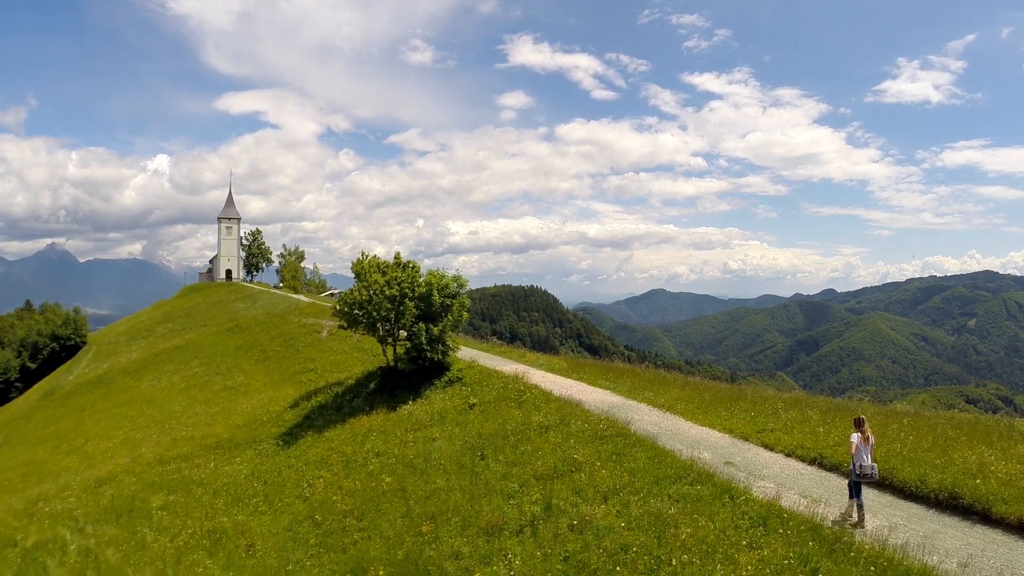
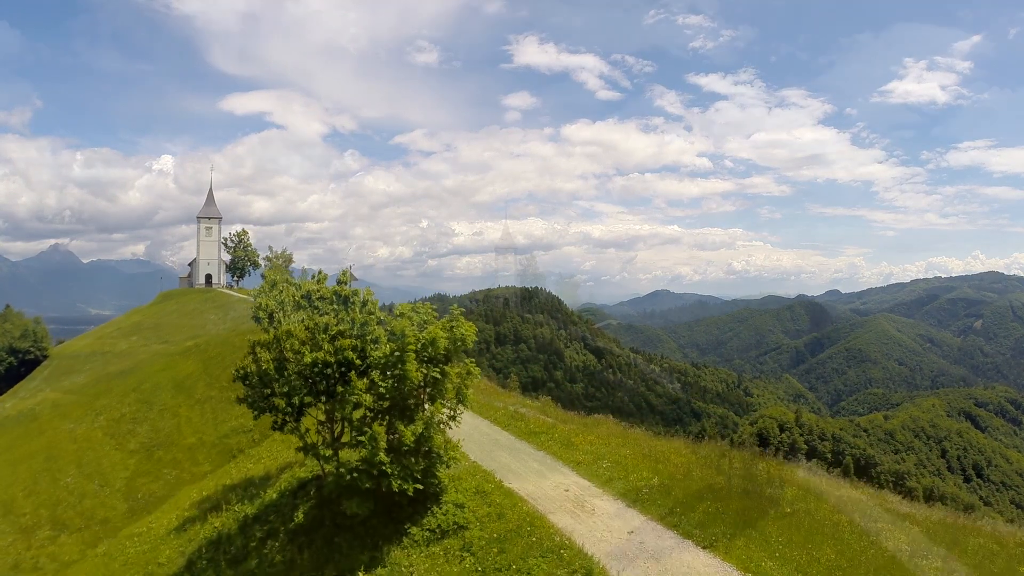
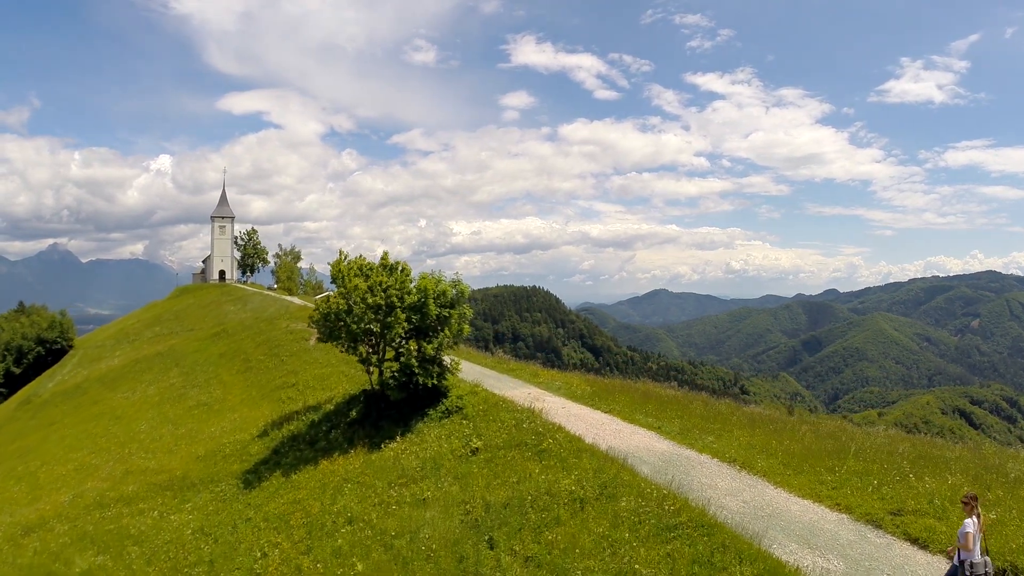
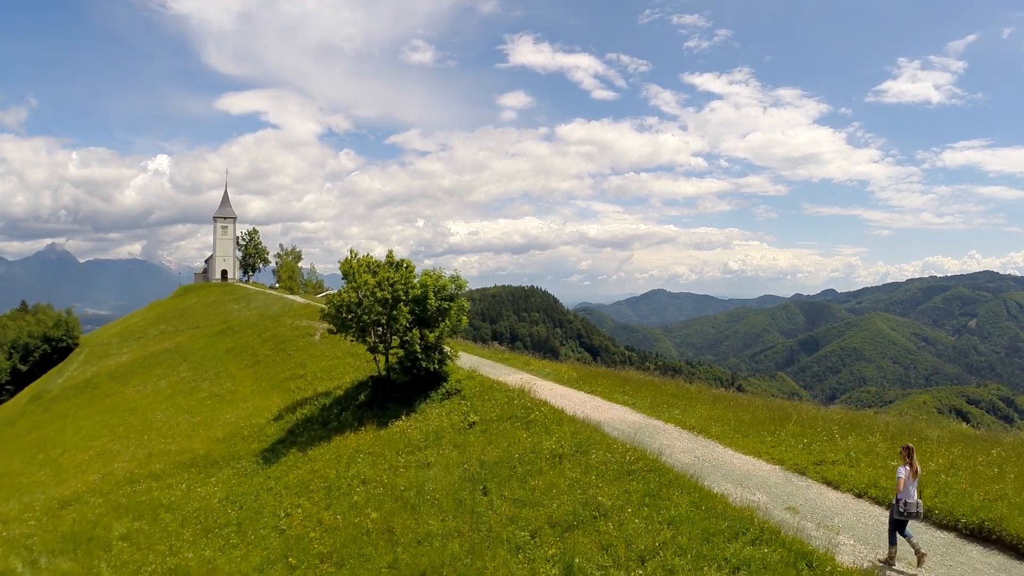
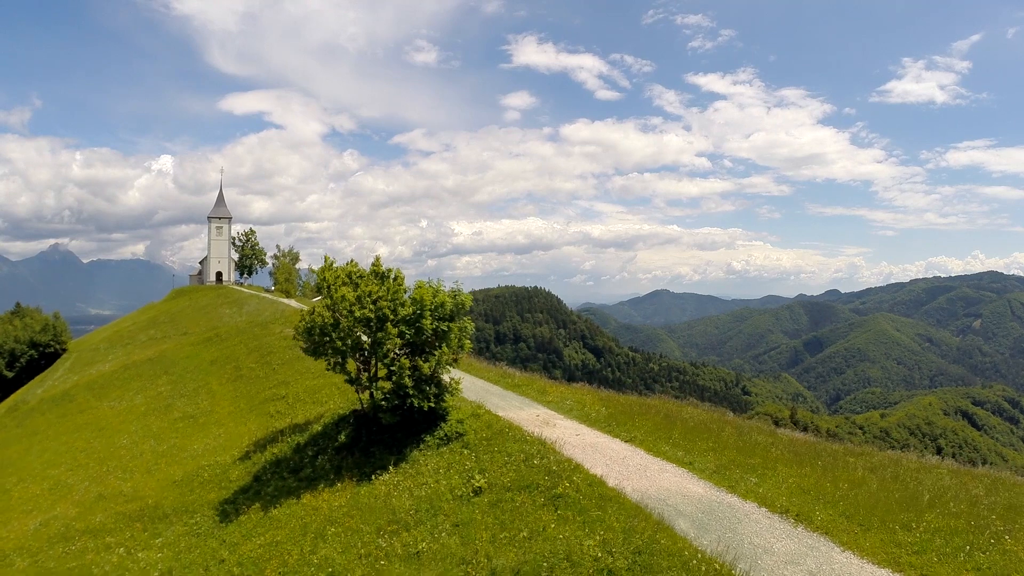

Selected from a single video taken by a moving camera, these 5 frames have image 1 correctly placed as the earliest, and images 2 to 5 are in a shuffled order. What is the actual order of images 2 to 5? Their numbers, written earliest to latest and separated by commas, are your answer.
4, 3, 5, 2
